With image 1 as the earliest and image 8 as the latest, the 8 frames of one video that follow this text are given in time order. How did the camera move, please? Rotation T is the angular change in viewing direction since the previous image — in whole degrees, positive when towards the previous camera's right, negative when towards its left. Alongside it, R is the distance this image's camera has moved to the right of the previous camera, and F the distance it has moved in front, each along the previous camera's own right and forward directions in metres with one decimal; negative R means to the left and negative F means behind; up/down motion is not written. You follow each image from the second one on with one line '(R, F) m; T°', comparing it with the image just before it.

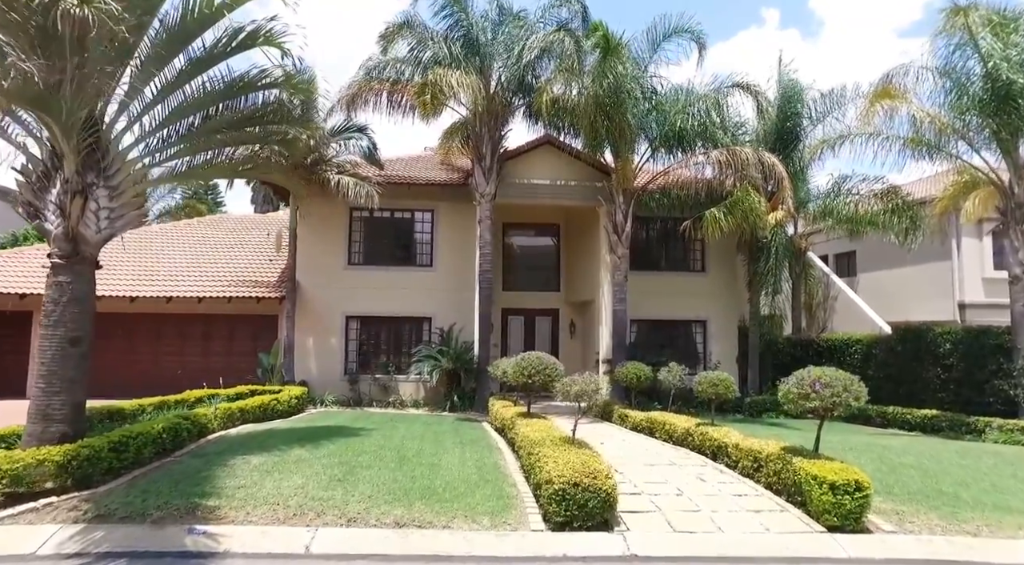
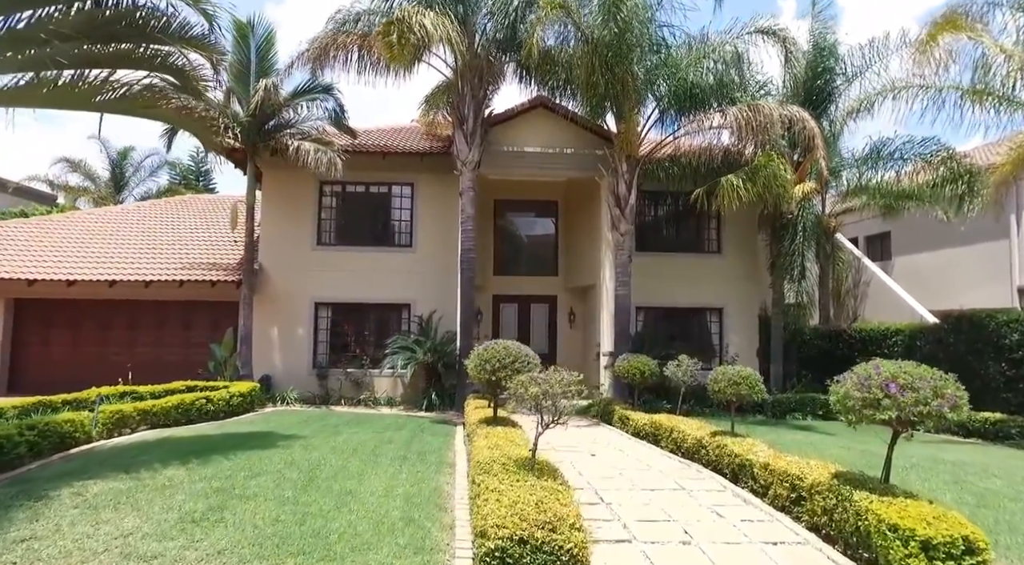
(+0.6, +2.2) m; -1°
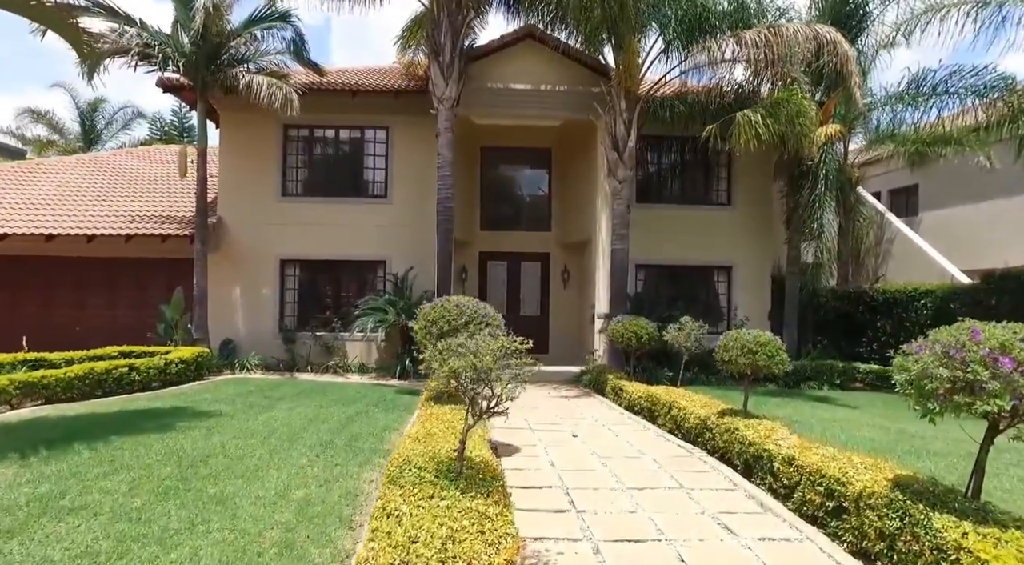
(+0.5, +1.6) m; -1°
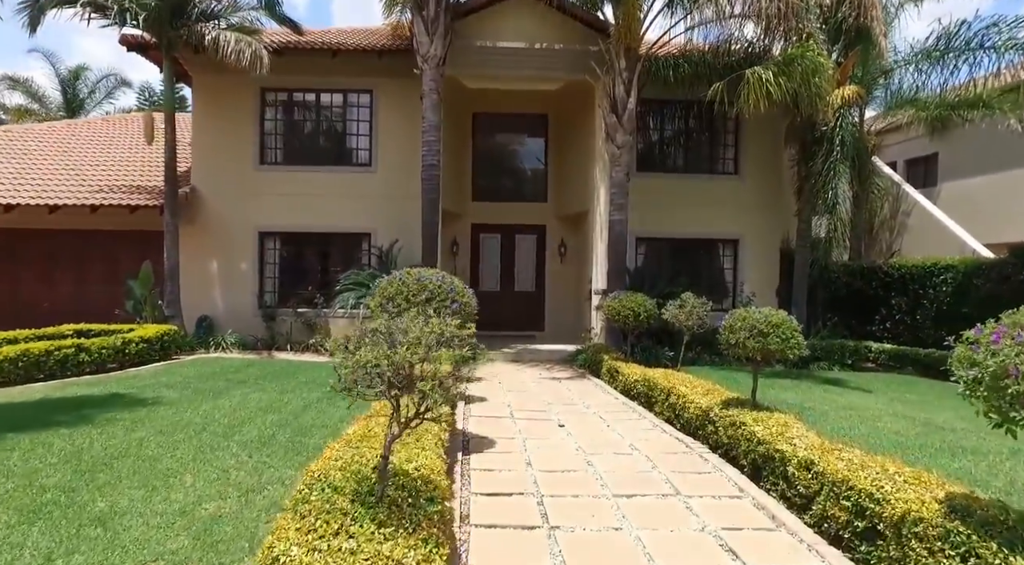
(+0.3, +0.9) m; 0°
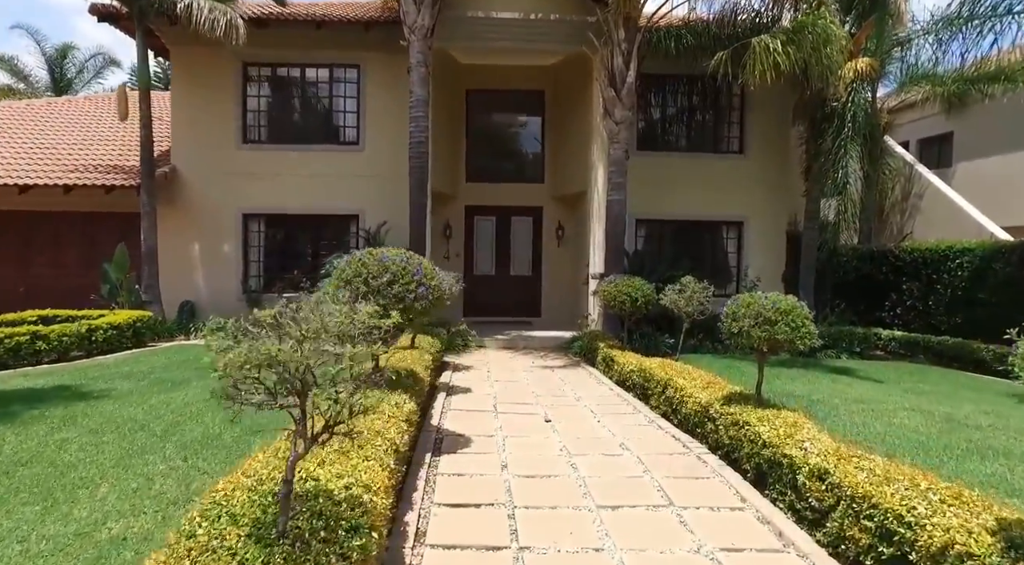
(+0.2, +0.6) m; 0°
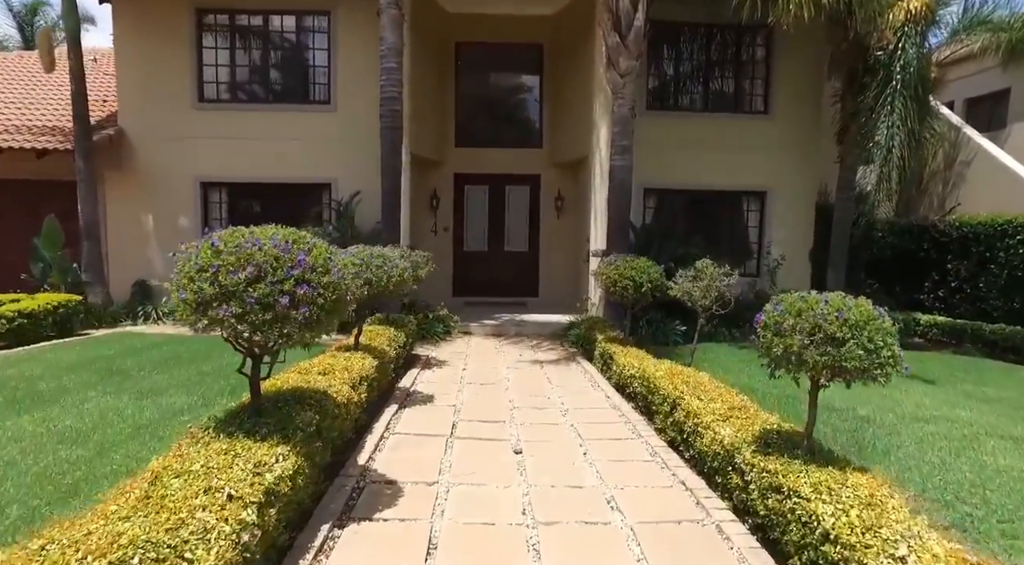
(+0.4, +1.5) m; -1°
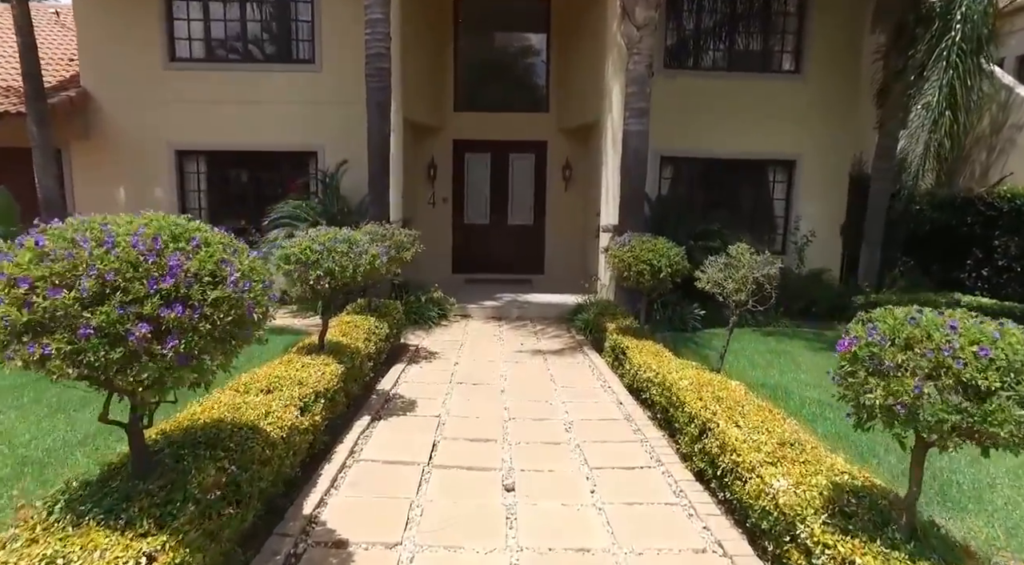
(+0.1, +1.0) m; -1°
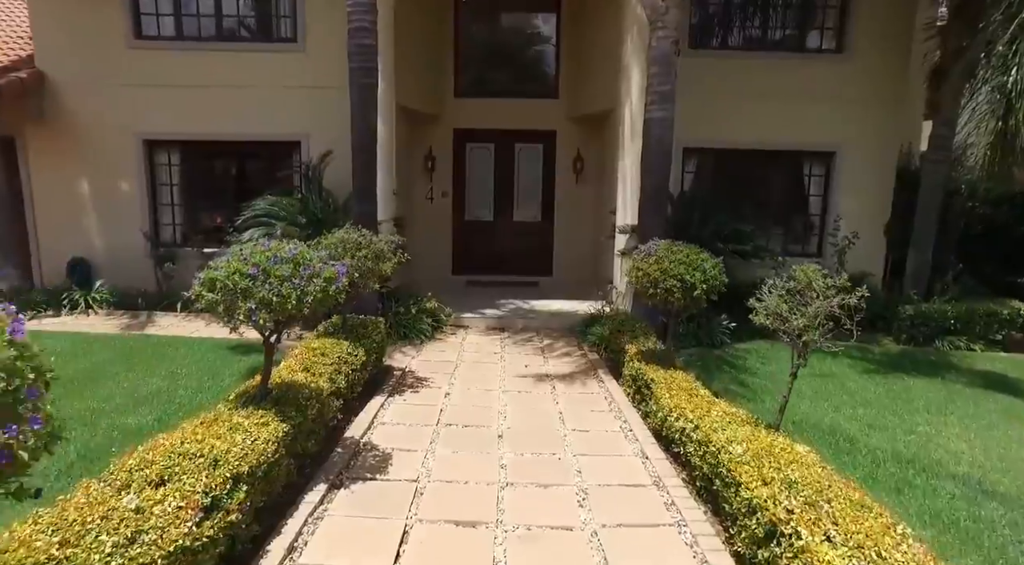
(+0.1, +1.2) m; -1°
